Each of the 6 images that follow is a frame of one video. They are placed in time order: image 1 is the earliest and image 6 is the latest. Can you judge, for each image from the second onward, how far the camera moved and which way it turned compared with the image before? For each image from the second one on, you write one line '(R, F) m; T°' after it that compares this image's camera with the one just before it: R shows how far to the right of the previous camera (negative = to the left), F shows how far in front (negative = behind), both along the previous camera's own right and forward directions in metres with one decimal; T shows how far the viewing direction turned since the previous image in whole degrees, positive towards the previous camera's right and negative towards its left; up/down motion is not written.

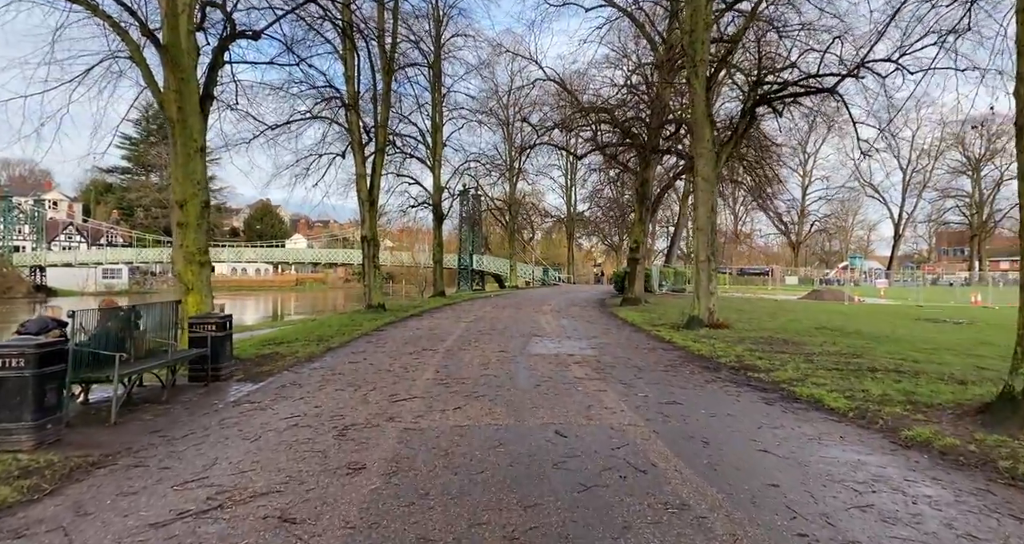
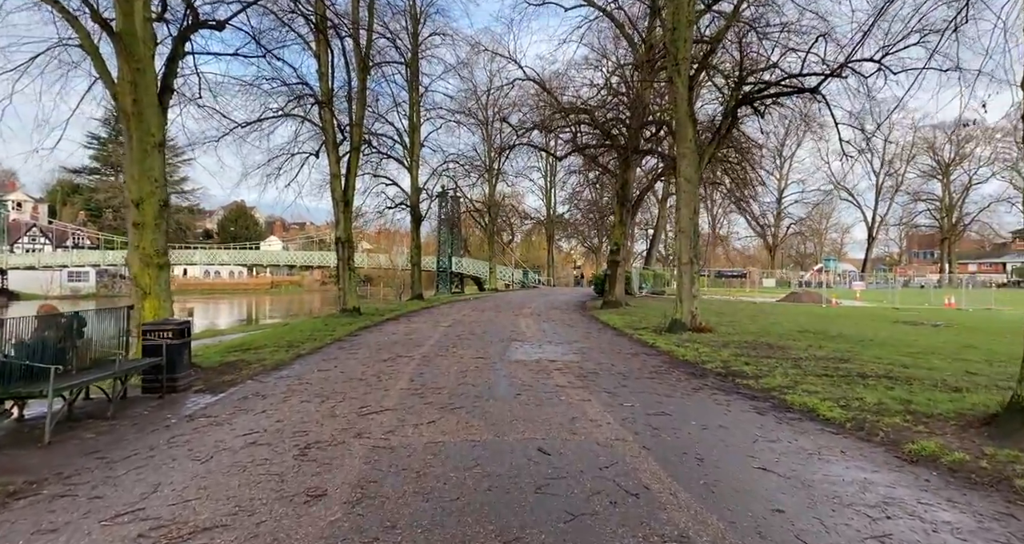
(0.0, +0.4) m; +2°
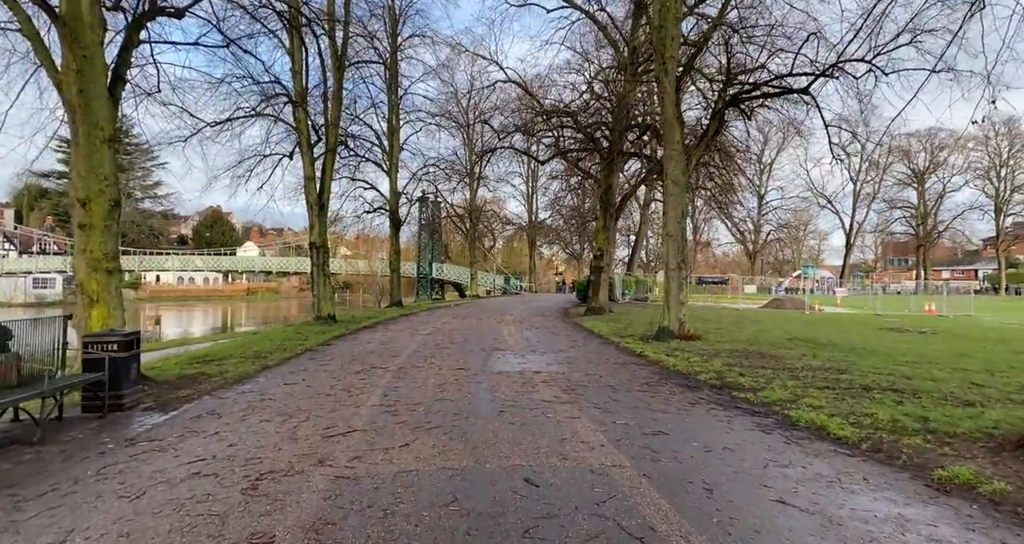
(0.0, +0.5) m; +2°
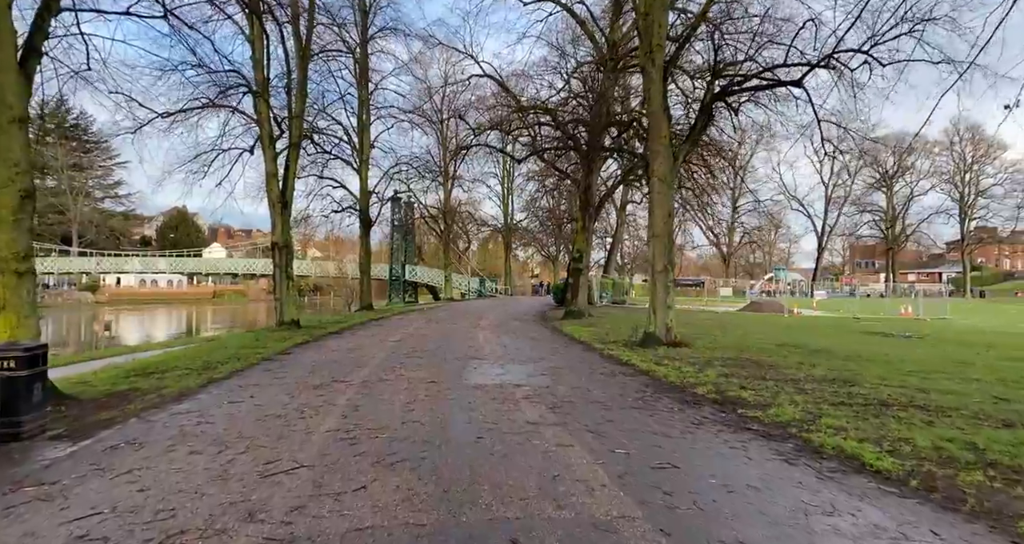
(0.0, +0.8) m; +3°
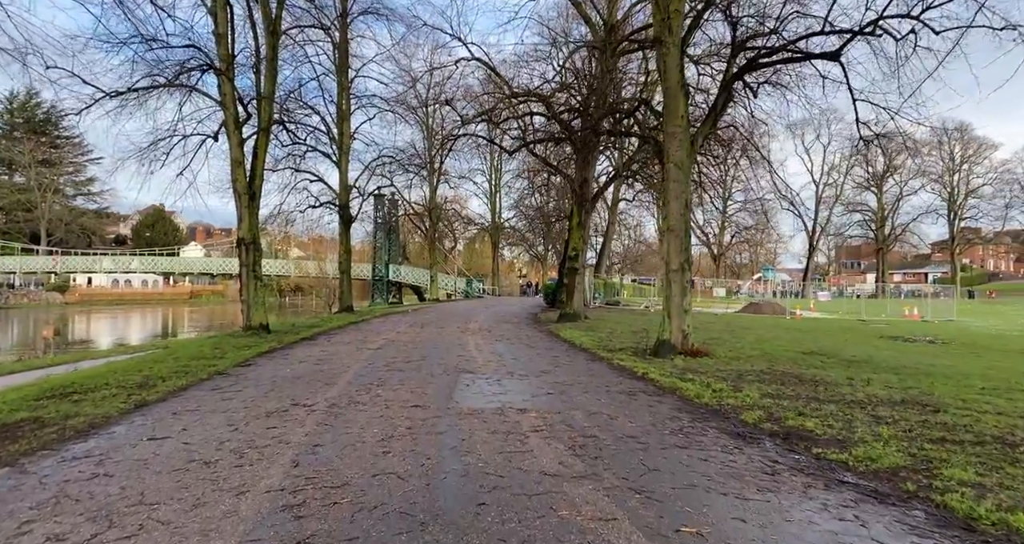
(-0.2, +1.4) m; +2°
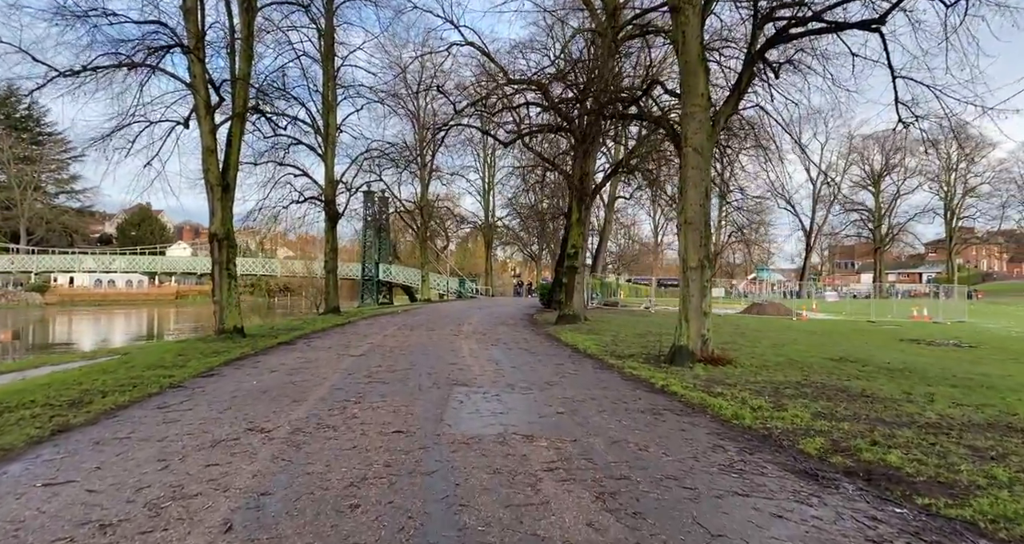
(-0.1, +1.1) m; +1°
